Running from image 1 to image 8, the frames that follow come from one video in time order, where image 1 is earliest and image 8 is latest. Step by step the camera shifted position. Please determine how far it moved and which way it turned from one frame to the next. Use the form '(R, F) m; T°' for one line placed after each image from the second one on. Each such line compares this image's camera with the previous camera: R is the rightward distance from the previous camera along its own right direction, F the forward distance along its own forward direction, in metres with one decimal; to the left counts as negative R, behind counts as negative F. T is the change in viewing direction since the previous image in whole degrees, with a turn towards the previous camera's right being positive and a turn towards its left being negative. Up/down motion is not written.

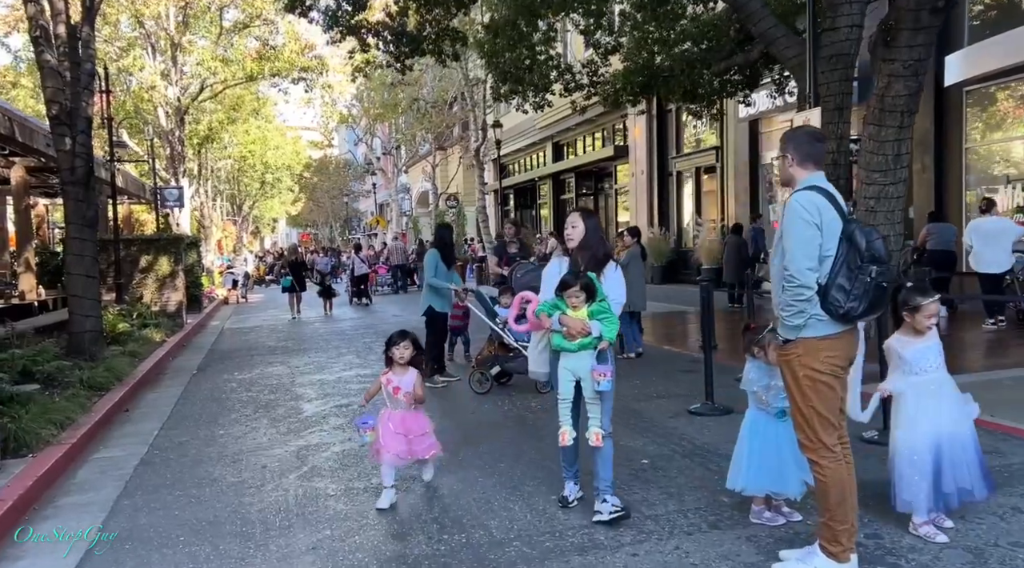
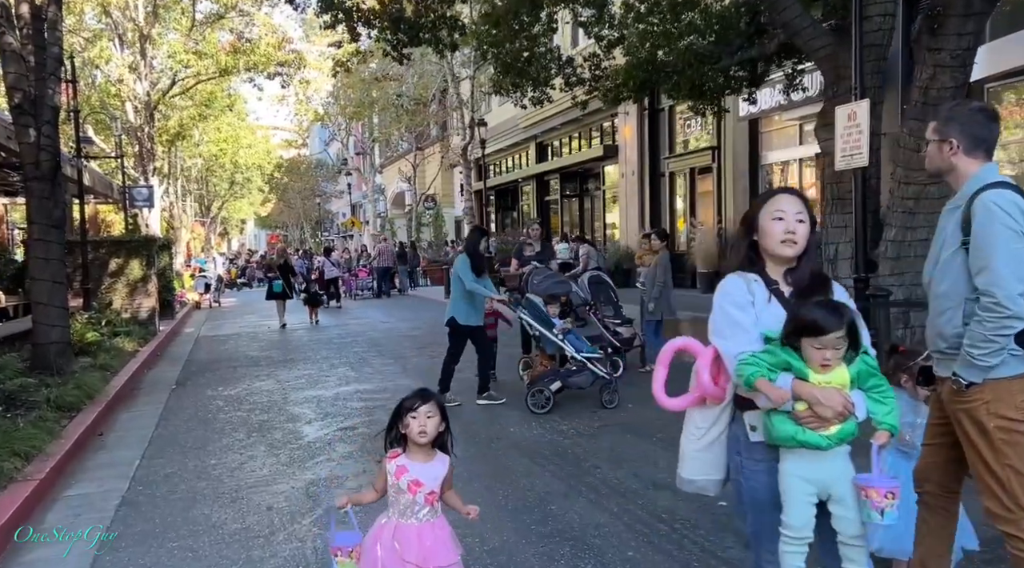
(-0.5, +0.8) m; +2°
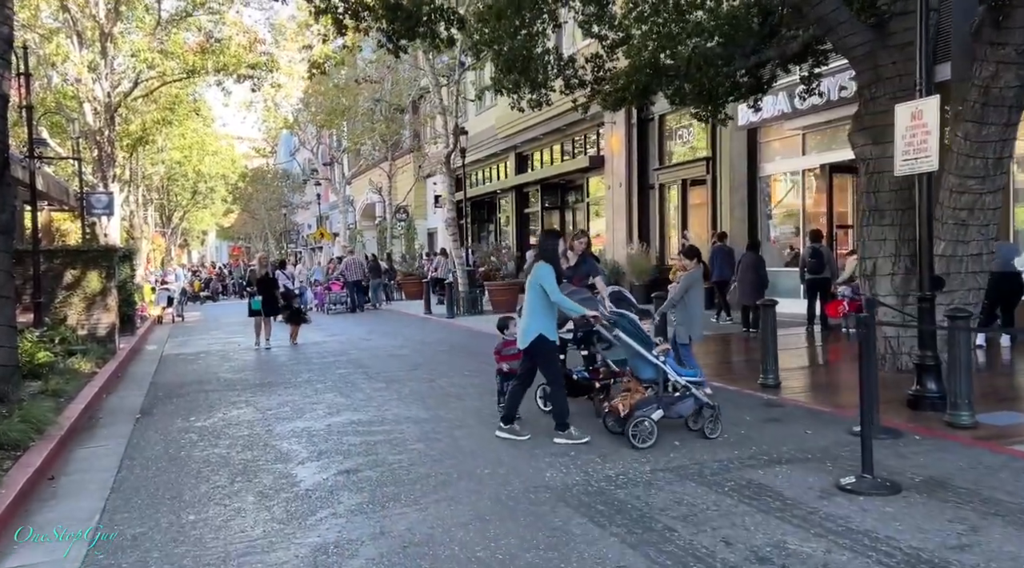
(-0.5, +1.0) m; +2°
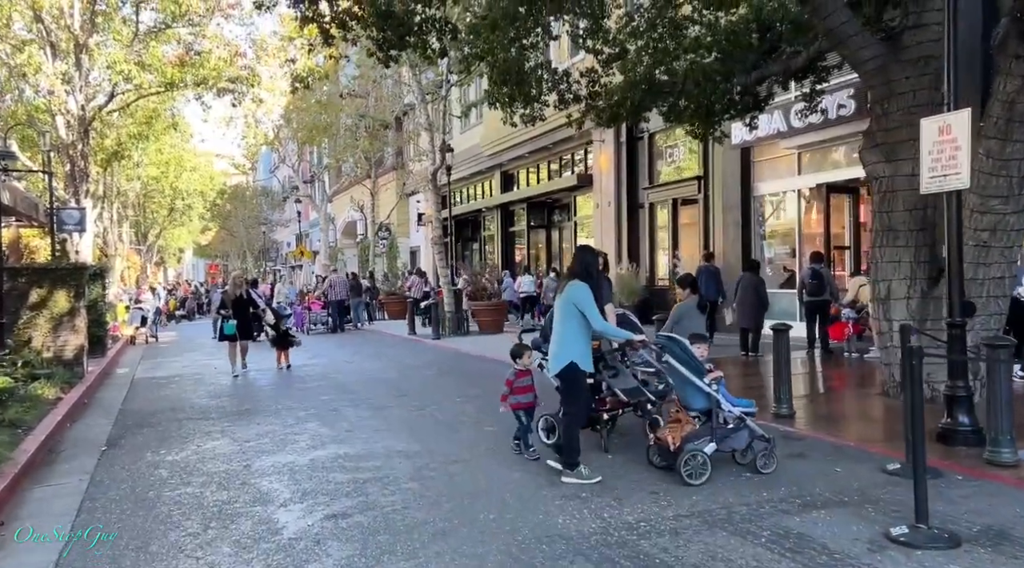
(-0.2, +0.5) m; +1°
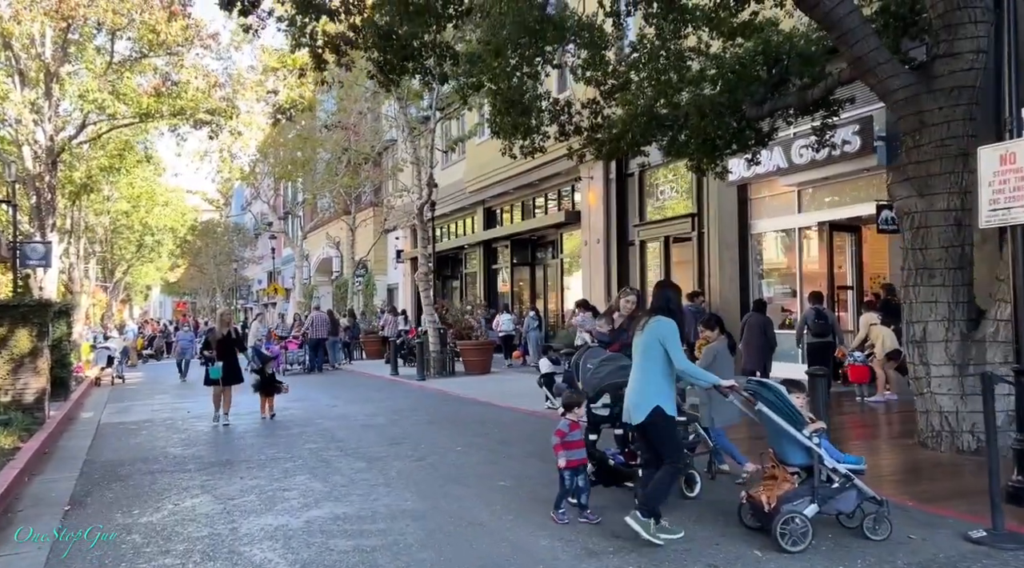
(-0.4, +0.7) m; +2°
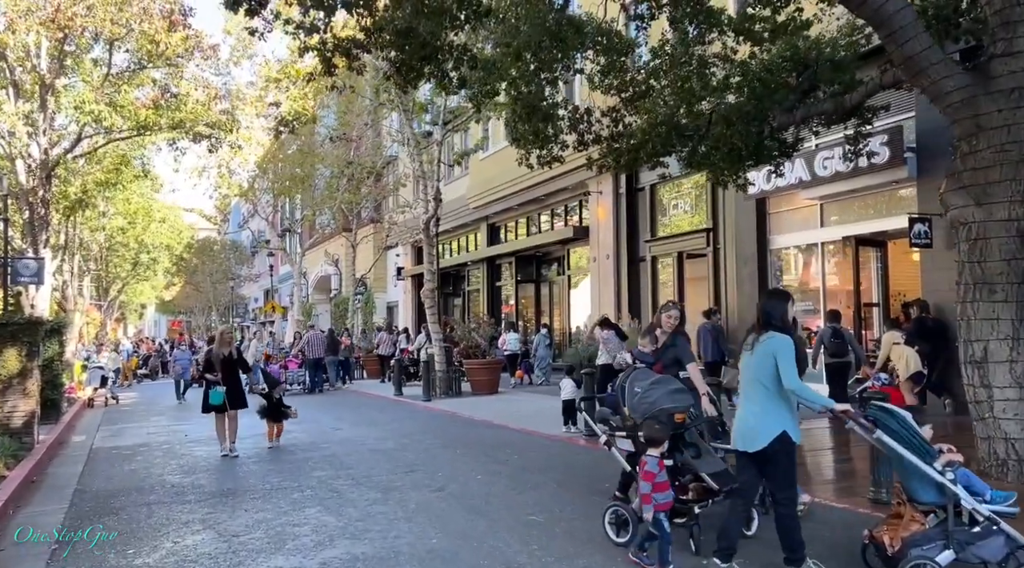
(-0.3, +0.6) m; 0°
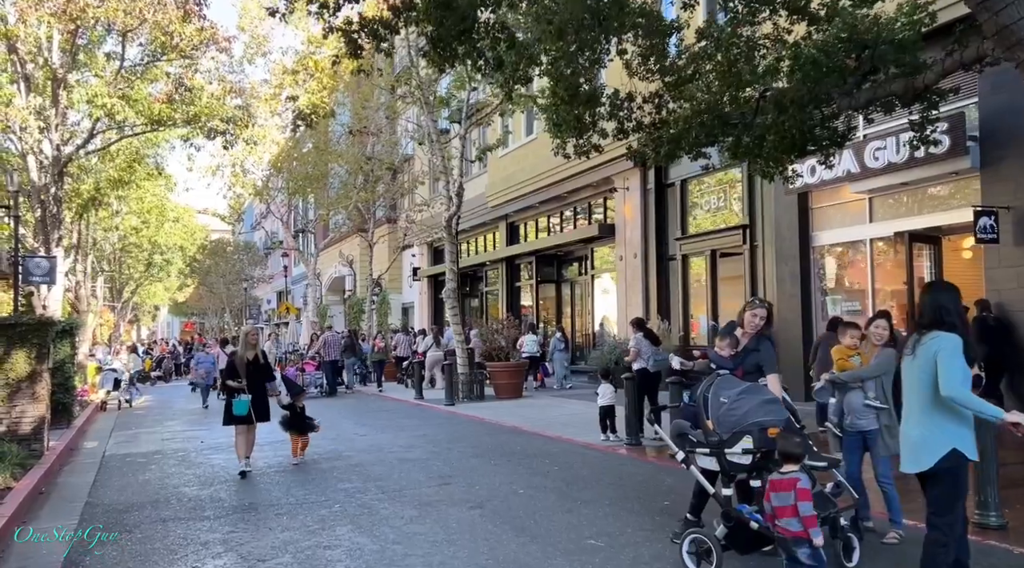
(-0.3, +0.7) m; -1°
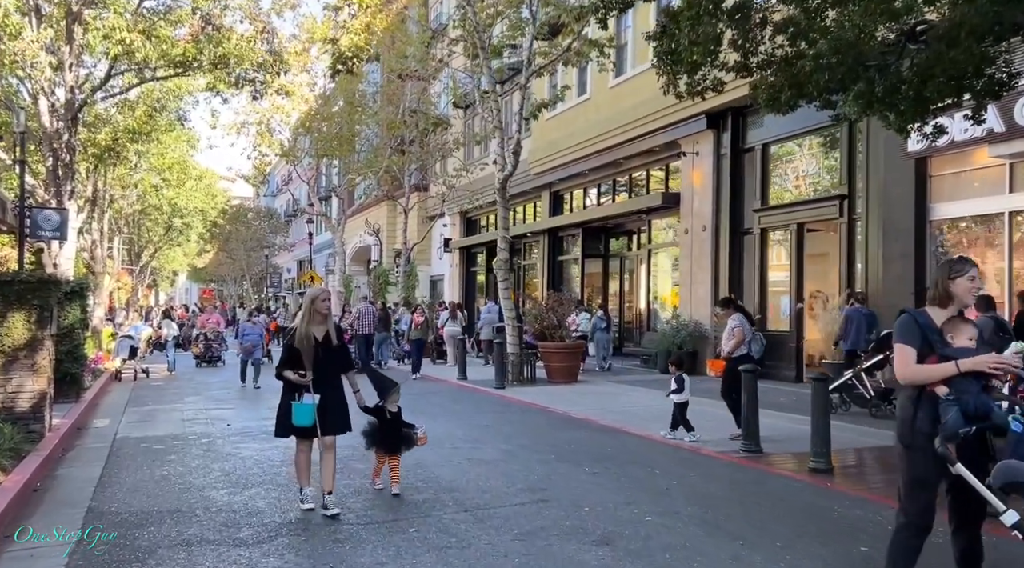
(-0.9, +2.0) m; -1°
